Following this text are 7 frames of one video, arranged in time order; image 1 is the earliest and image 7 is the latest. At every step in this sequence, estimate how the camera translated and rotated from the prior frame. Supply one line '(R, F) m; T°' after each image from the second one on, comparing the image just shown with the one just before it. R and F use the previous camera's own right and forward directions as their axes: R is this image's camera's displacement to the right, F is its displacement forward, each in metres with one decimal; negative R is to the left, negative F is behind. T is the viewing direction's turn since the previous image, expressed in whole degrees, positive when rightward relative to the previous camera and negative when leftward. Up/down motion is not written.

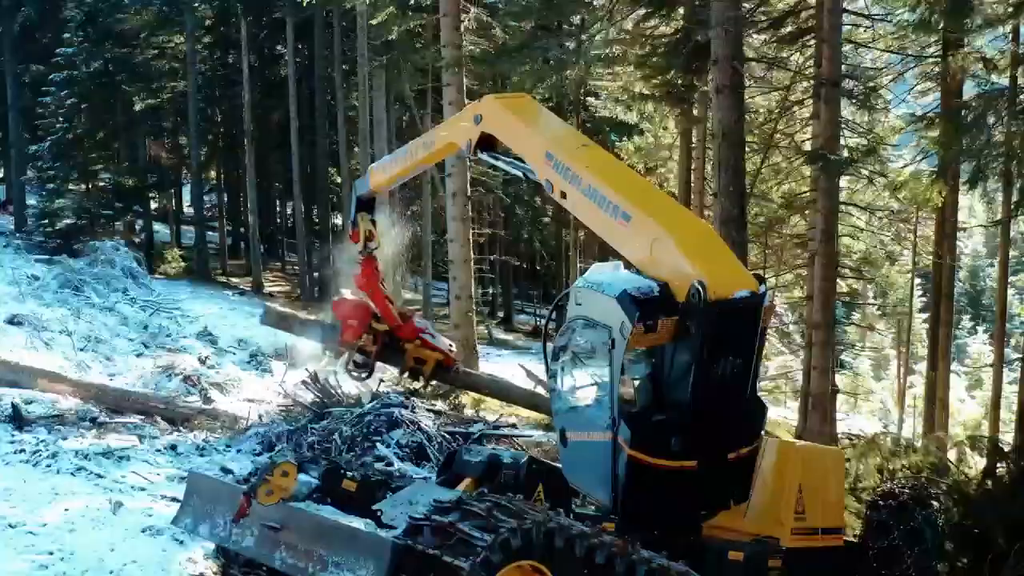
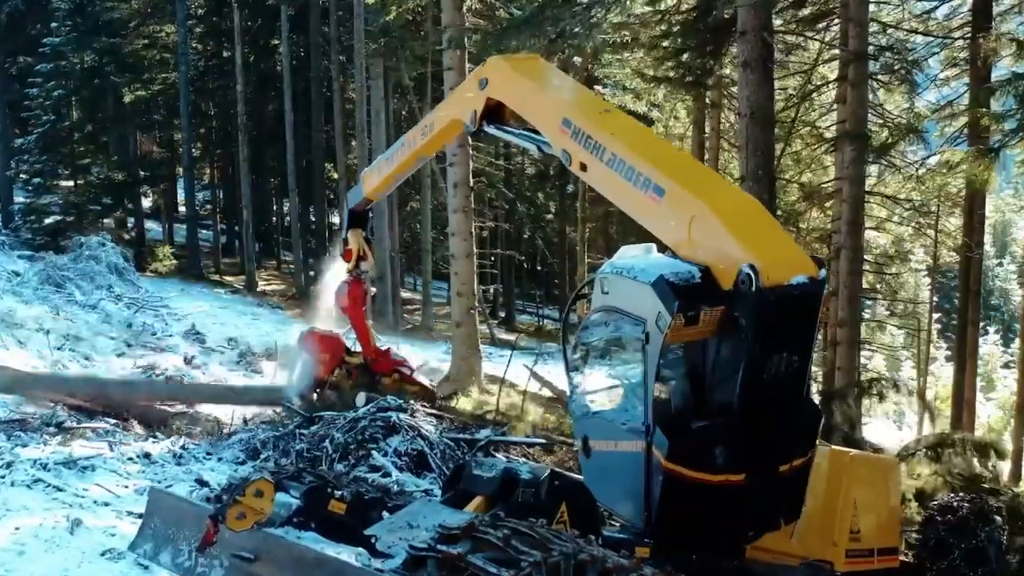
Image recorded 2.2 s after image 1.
(-0.1, +0.8) m; 0°
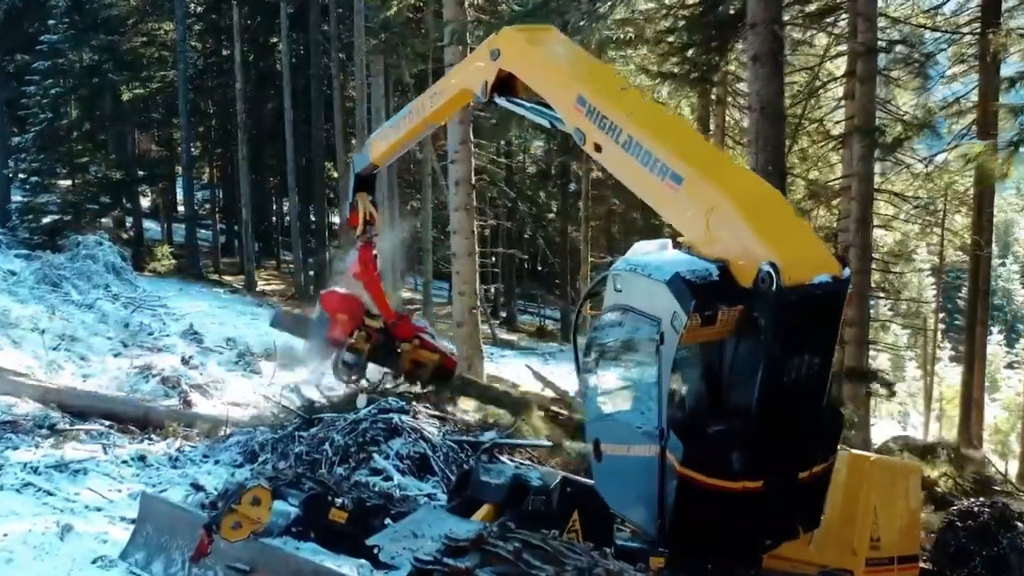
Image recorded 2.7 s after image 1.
(0.0, +0.2) m; 0°
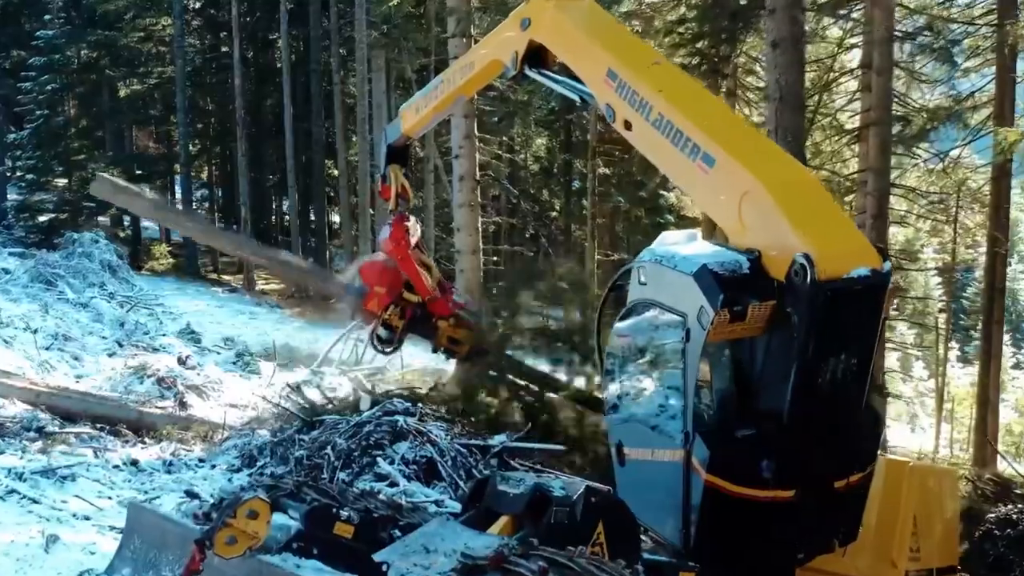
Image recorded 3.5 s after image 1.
(-0.1, +0.3) m; 0°
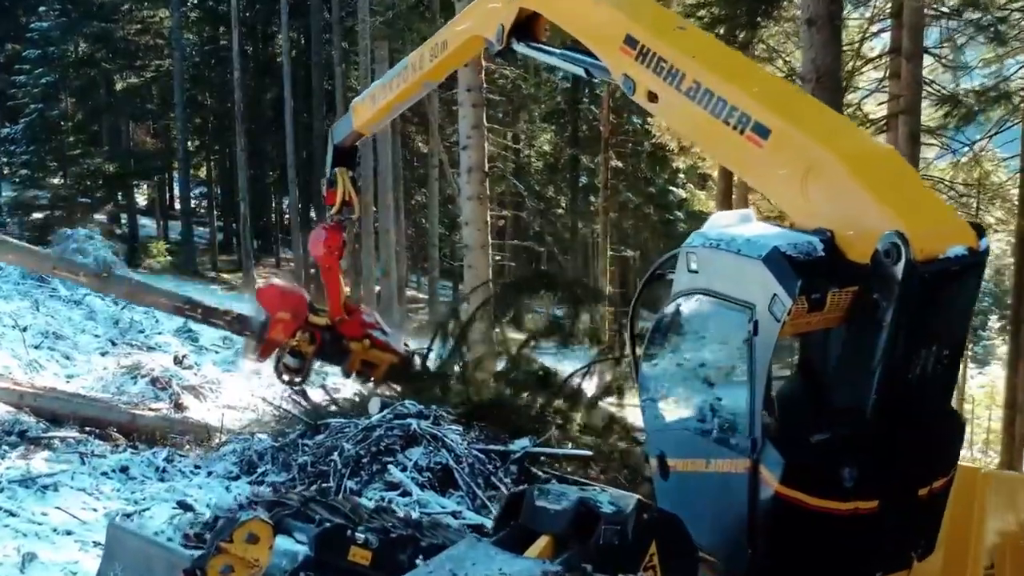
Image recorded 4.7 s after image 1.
(-0.2, +0.5) m; 0°
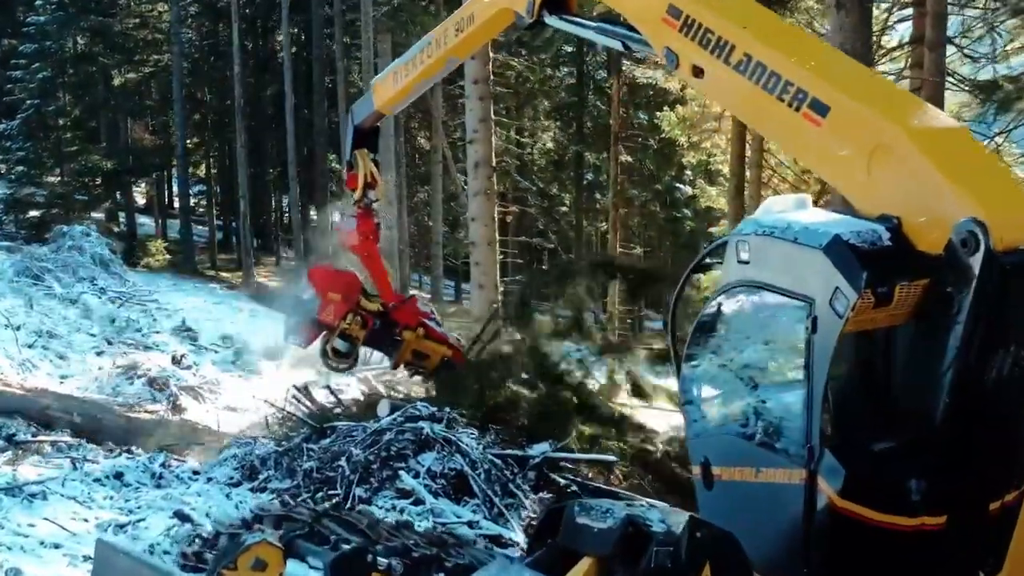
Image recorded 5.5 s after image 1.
(-0.1, +0.4) m; 0°
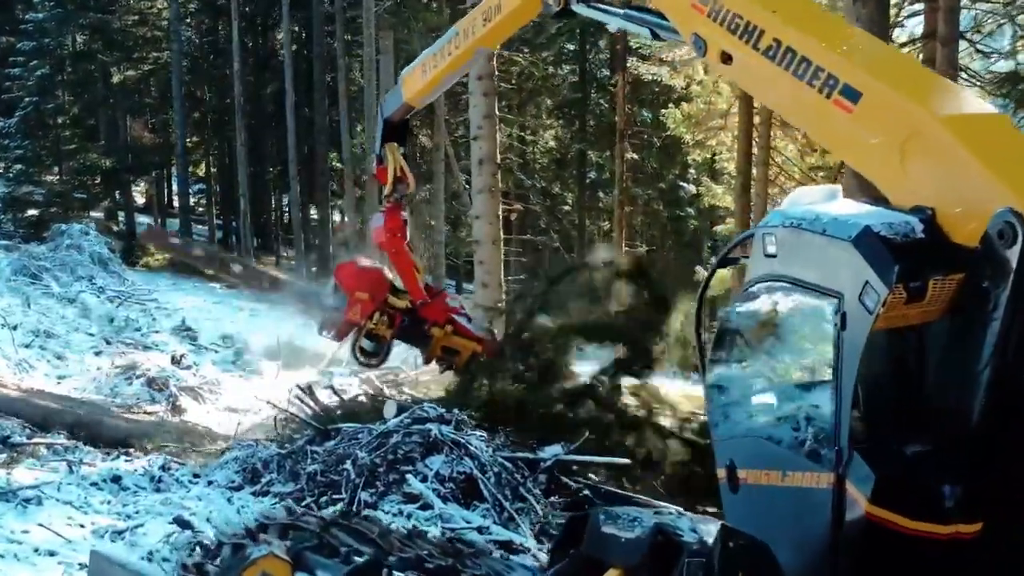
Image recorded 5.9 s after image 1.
(-0.1, +0.2) m; 0°
